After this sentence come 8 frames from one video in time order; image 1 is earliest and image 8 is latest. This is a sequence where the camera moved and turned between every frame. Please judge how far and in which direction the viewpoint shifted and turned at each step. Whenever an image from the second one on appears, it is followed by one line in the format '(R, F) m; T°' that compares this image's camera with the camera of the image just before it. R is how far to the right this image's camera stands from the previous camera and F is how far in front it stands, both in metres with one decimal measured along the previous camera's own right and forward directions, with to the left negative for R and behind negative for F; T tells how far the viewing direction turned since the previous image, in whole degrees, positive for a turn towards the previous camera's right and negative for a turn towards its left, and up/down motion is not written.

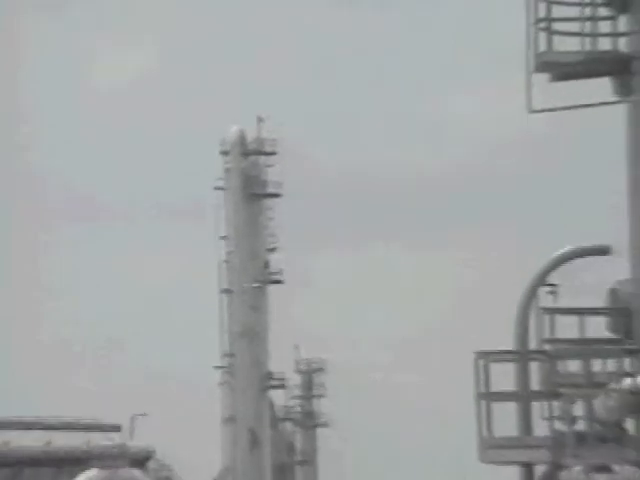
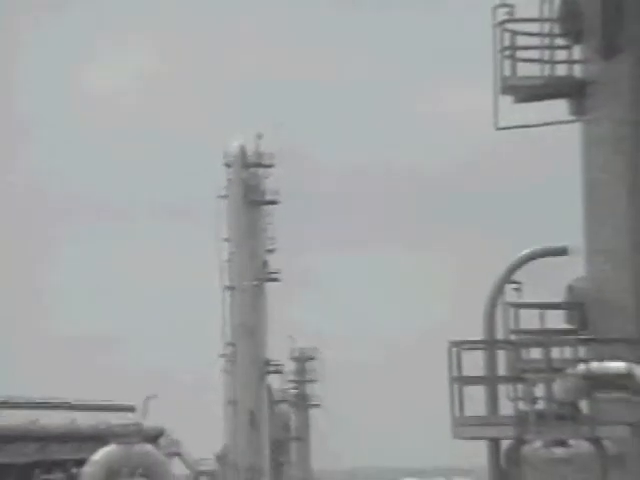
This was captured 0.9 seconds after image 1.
(0.0, -1.0) m; 0°
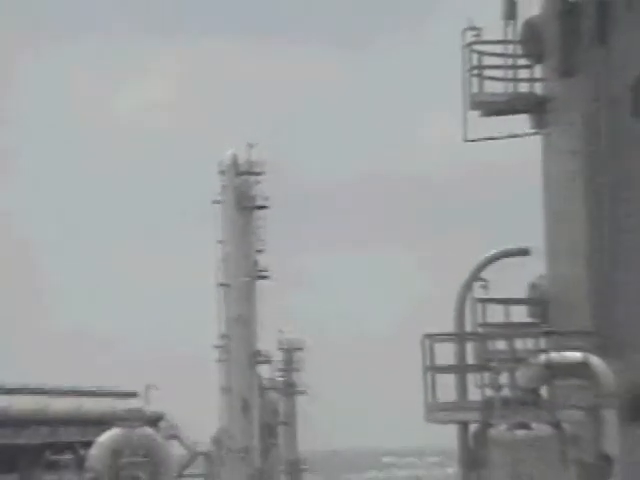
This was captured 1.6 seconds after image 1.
(+0.1, -0.8) m; 0°
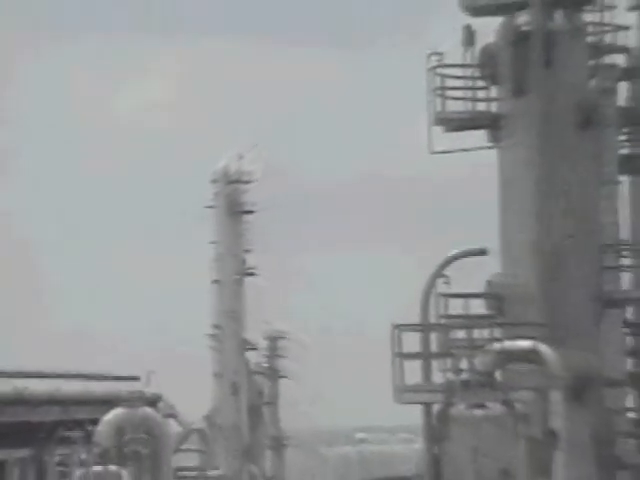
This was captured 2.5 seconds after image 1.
(+0.1, -1.2) m; 0°
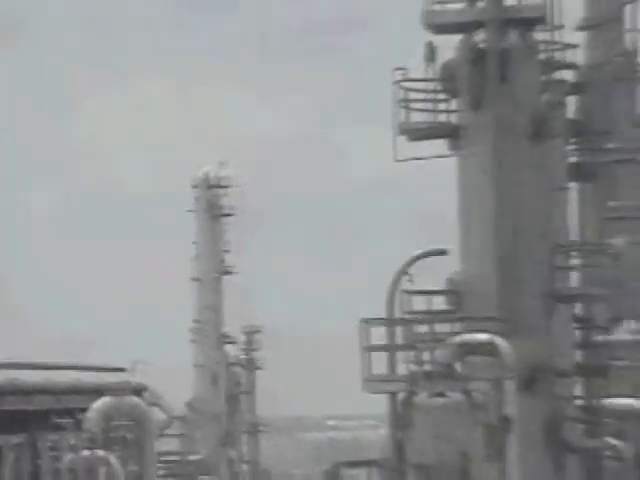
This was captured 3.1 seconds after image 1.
(+0.1, -0.8) m; +1°
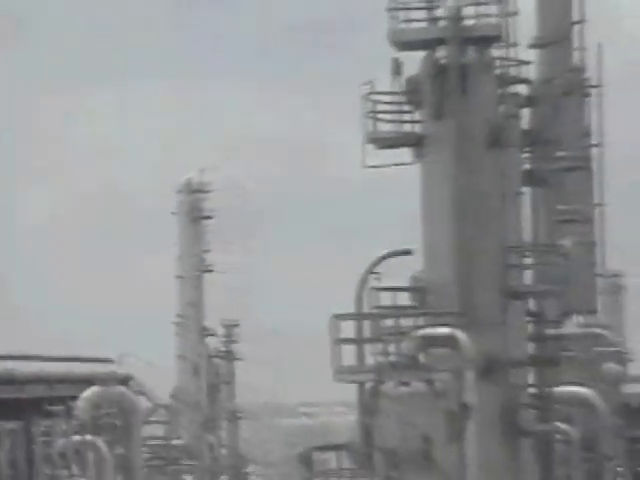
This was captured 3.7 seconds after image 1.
(+0.1, -0.9) m; 0°
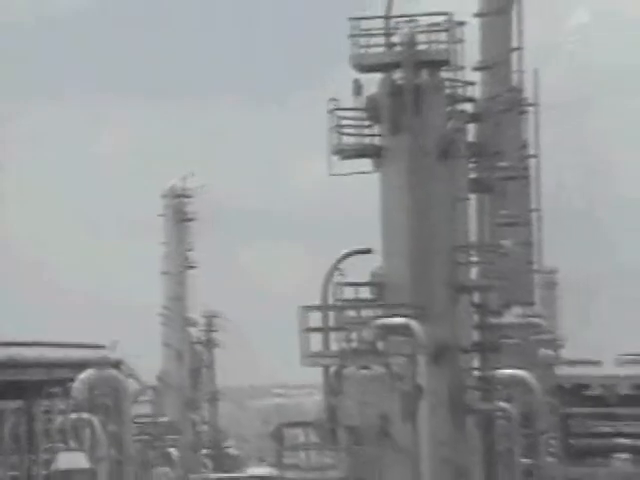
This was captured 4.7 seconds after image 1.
(+0.1, -1.5) m; +1°
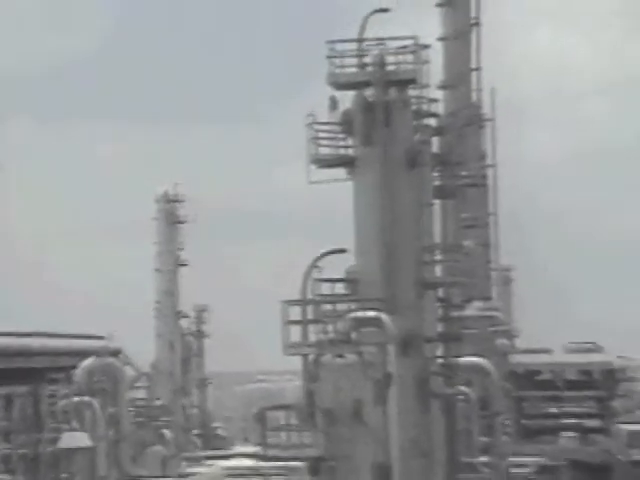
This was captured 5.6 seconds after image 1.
(+0.1, -1.4) m; 0°
